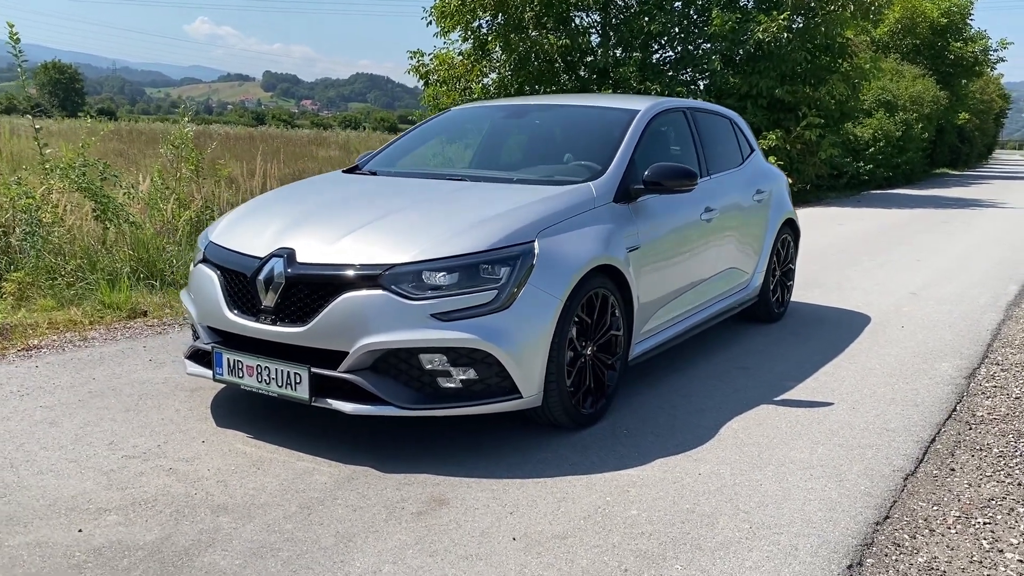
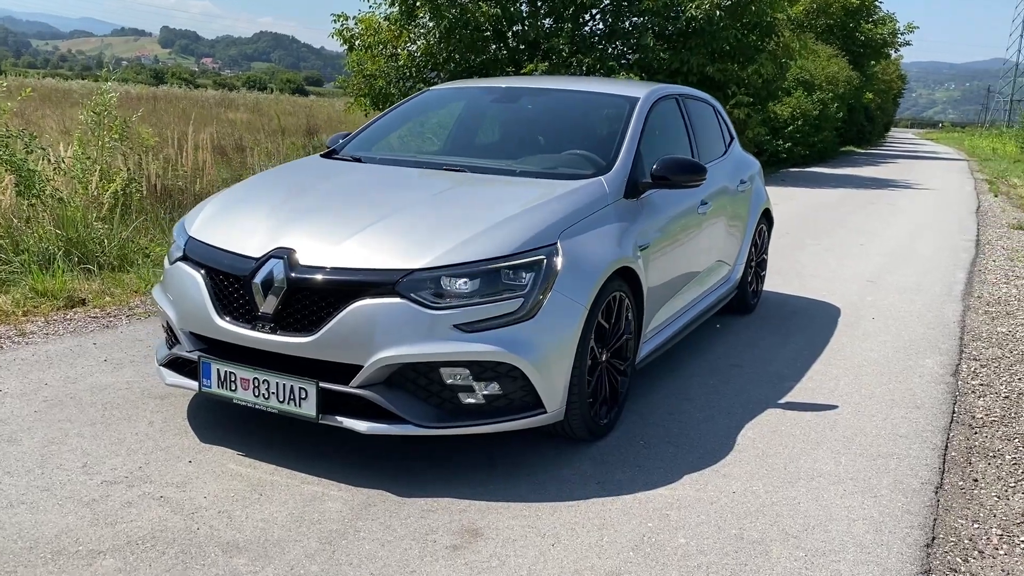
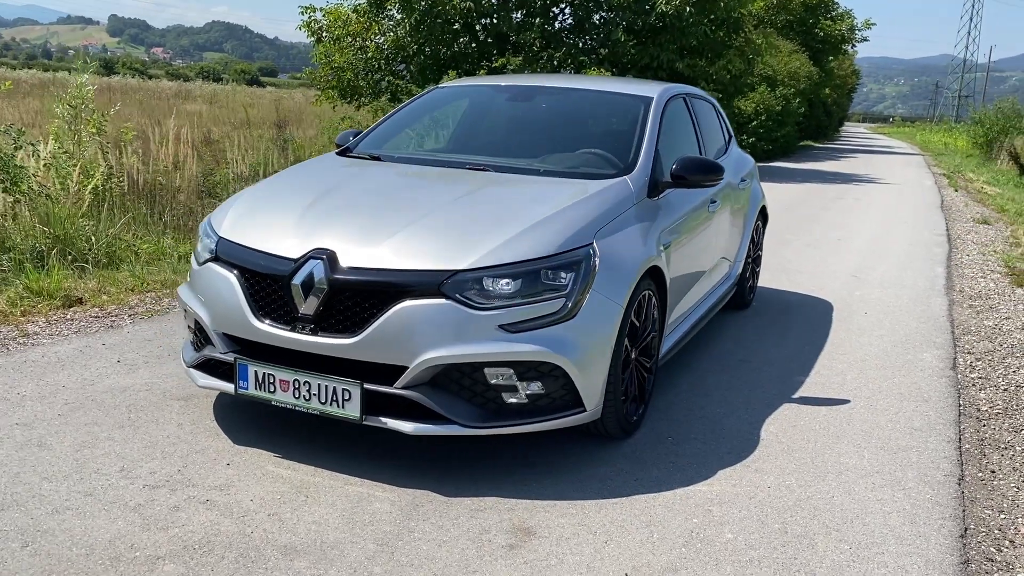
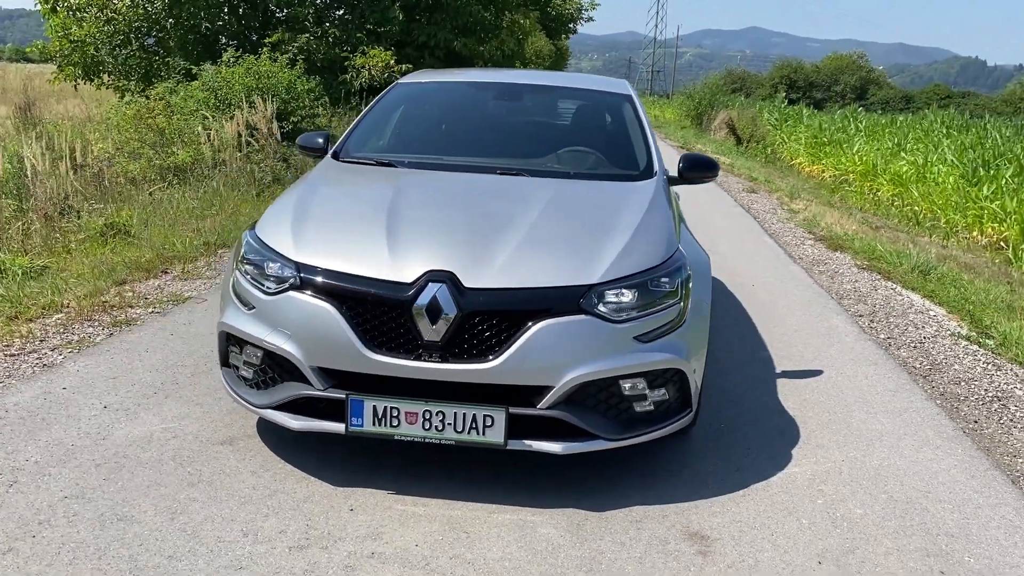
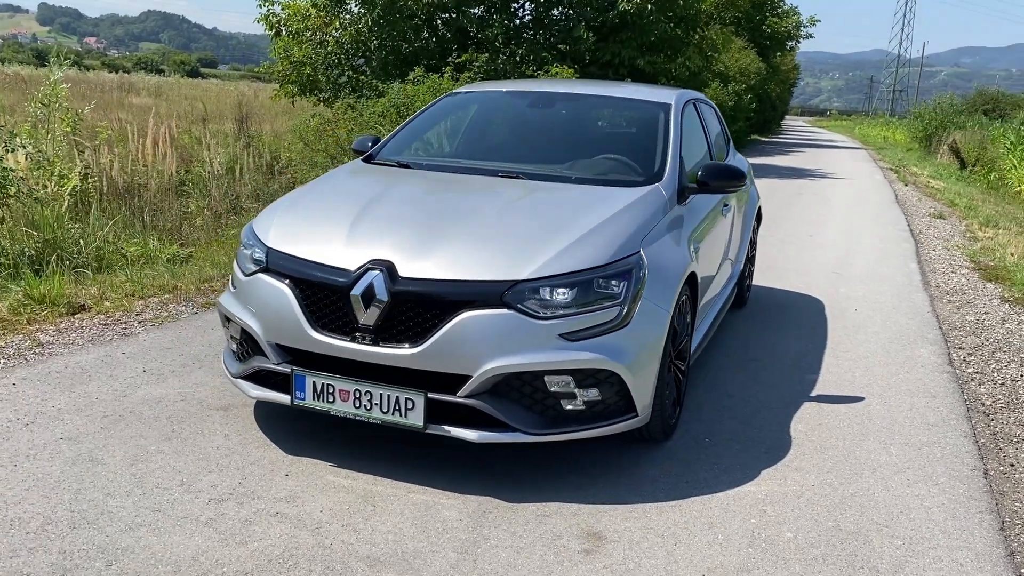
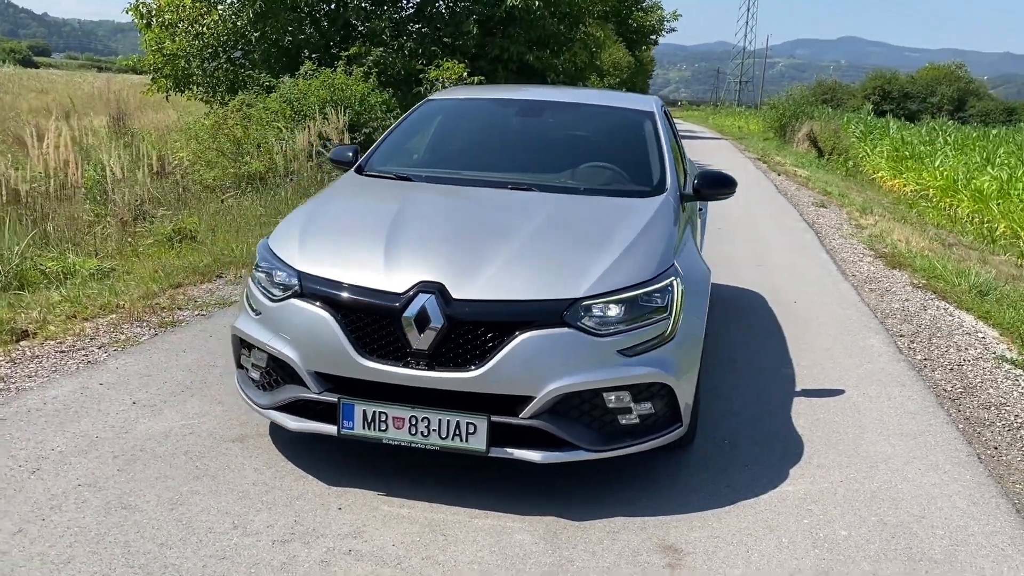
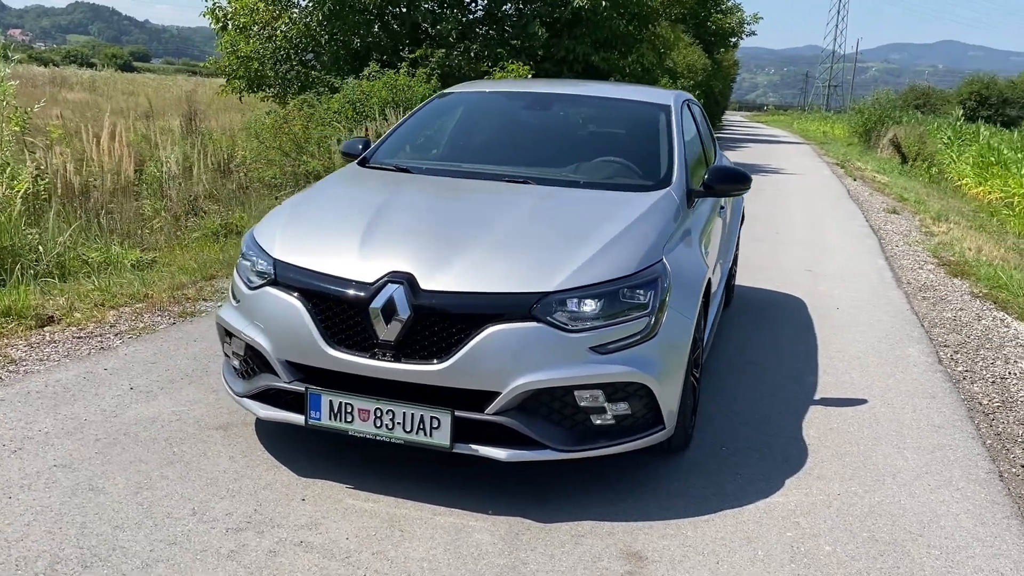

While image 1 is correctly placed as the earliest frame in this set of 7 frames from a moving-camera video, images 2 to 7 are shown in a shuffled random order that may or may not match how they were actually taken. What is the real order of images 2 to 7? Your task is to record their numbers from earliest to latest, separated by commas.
2, 3, 5, 7, 6, 4
